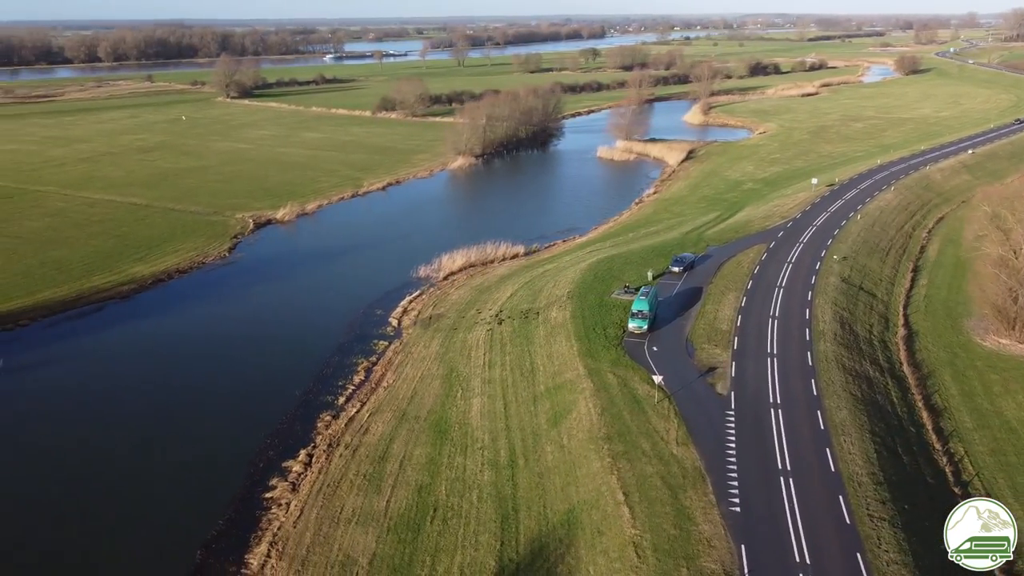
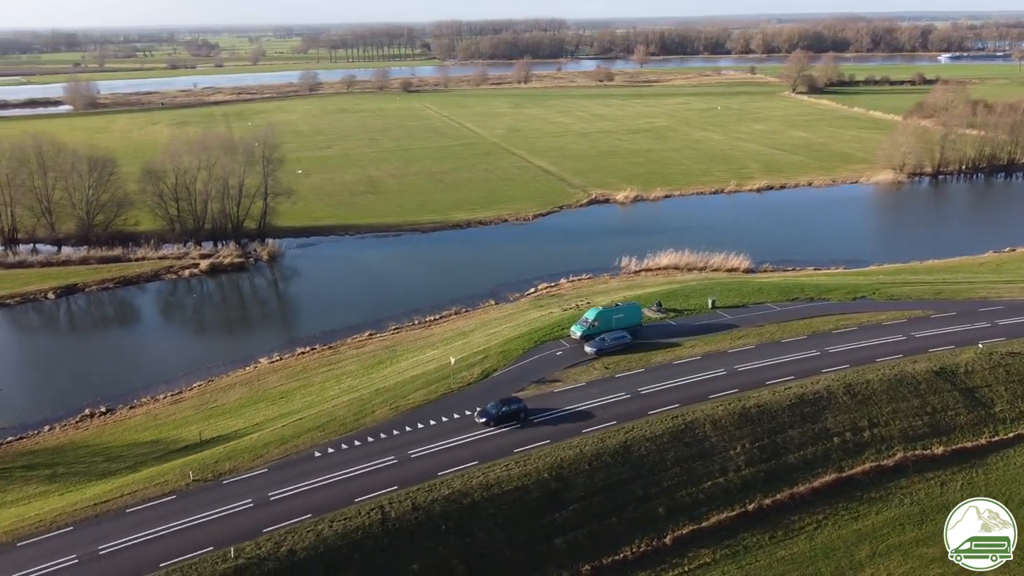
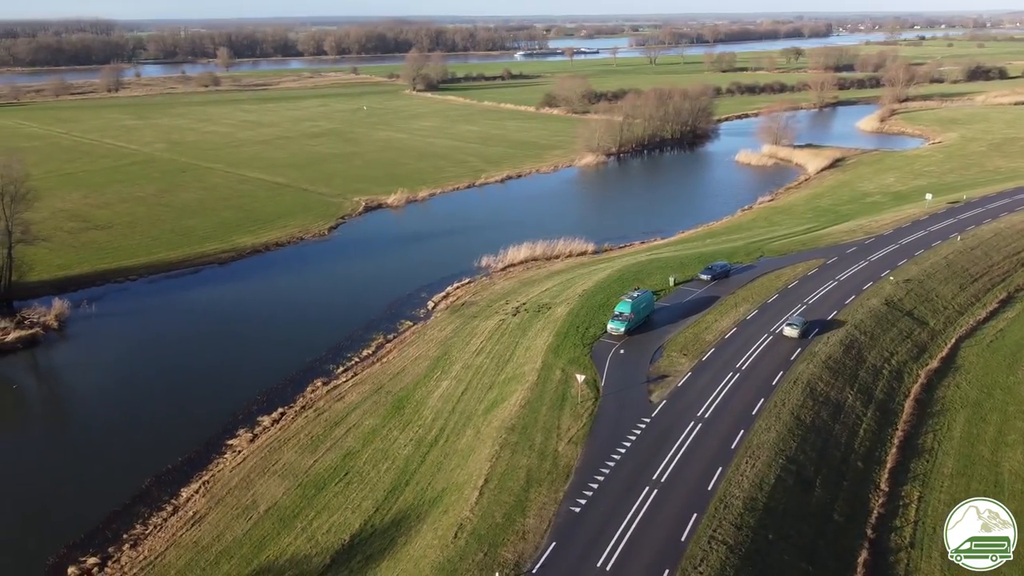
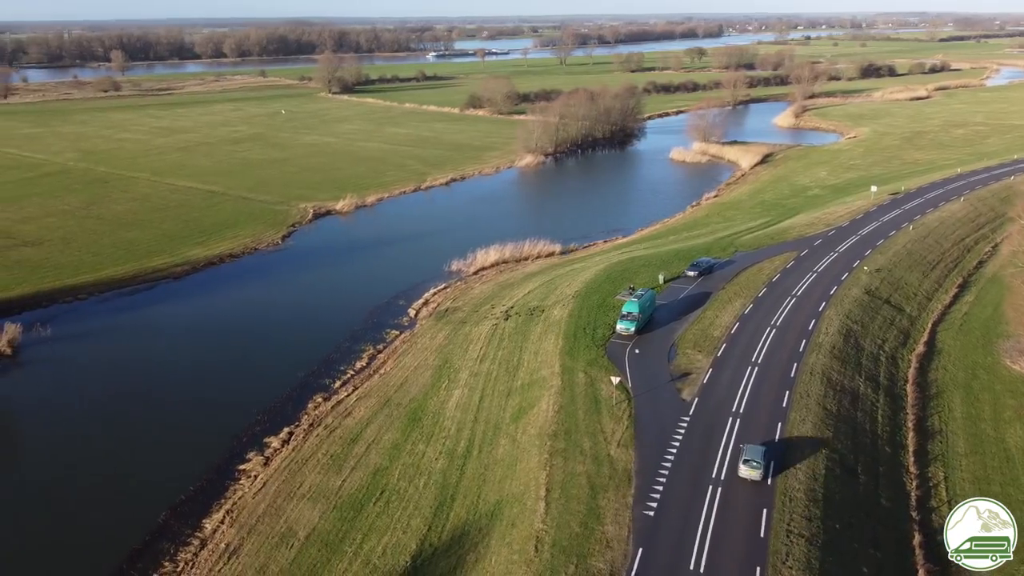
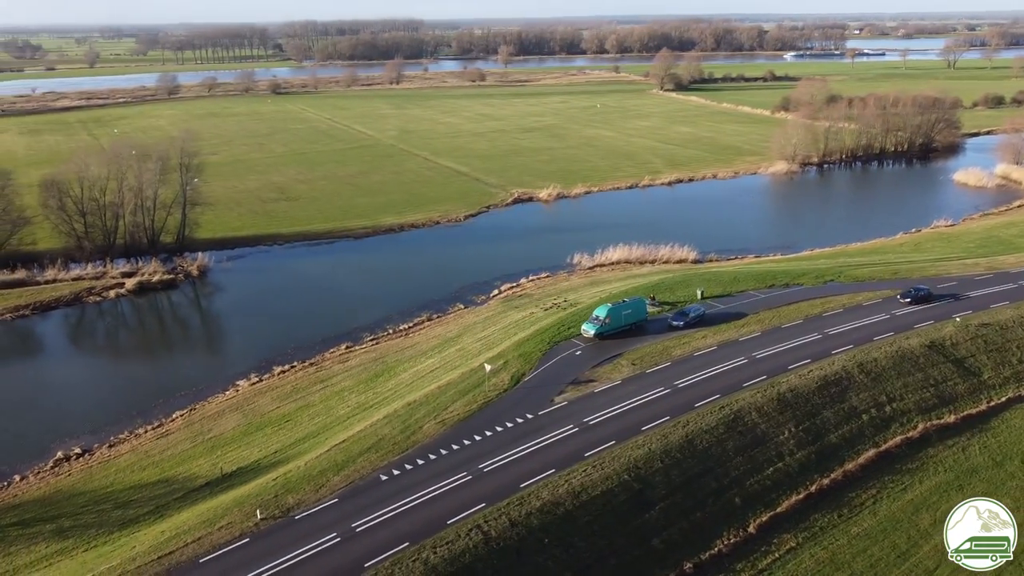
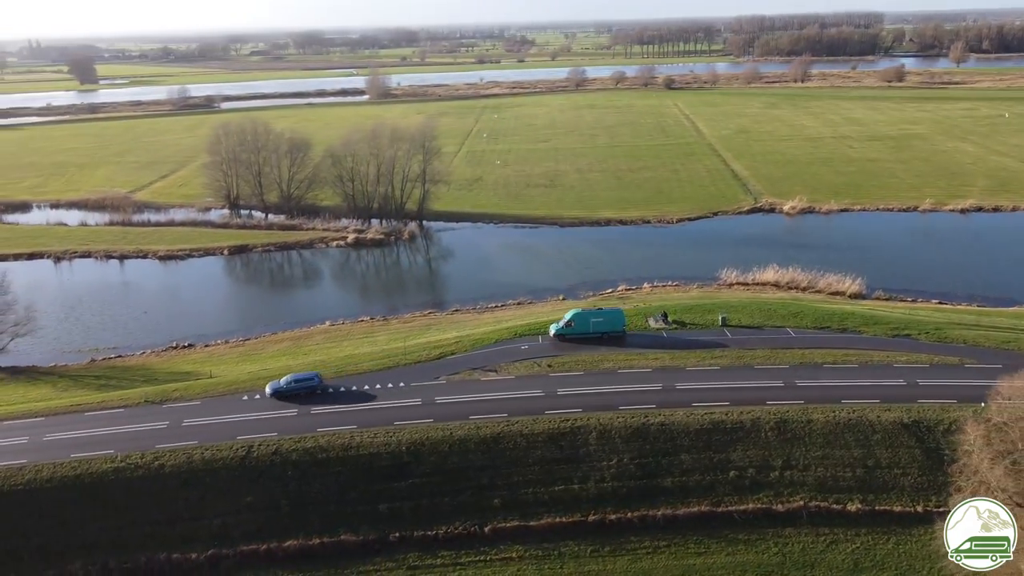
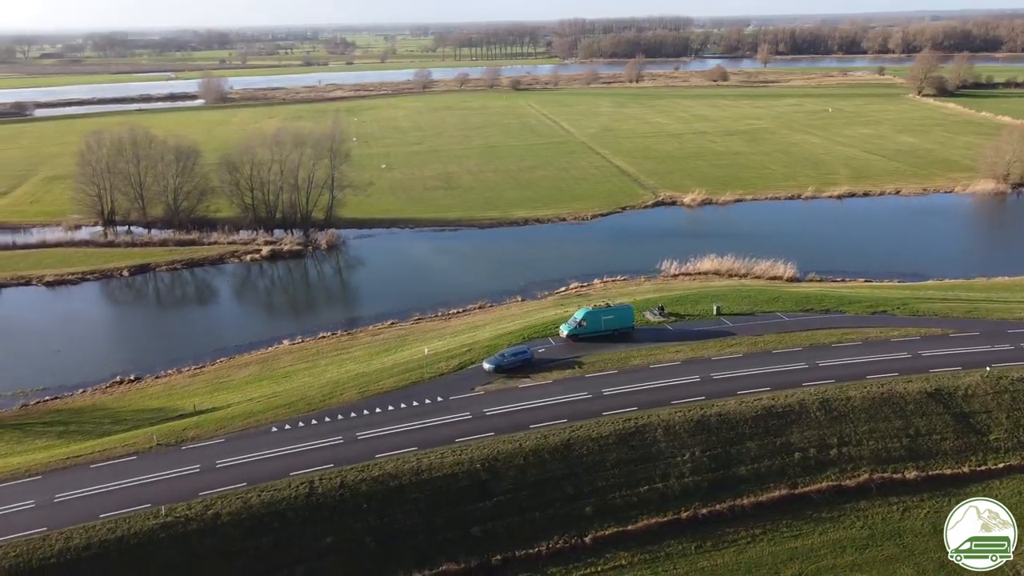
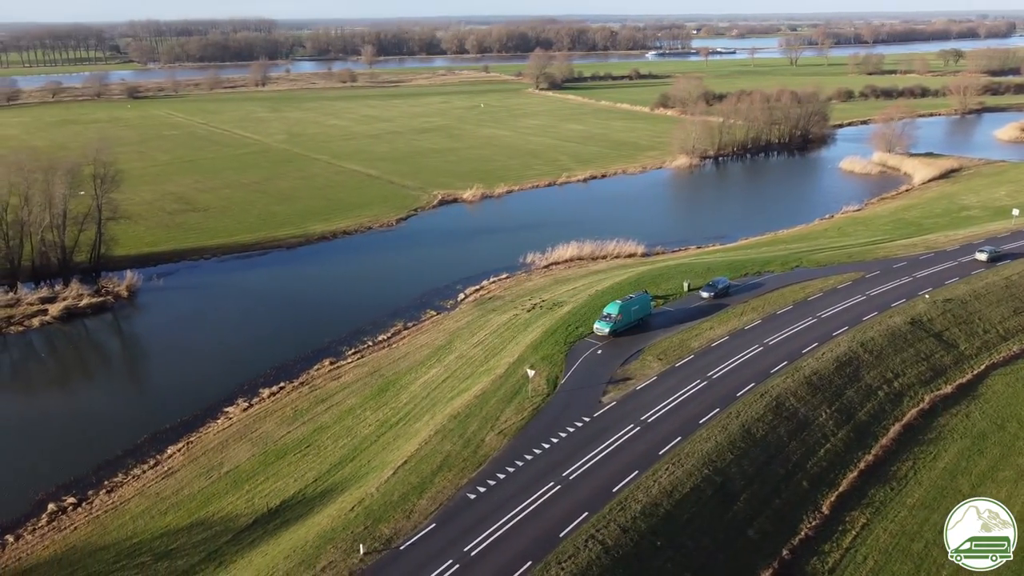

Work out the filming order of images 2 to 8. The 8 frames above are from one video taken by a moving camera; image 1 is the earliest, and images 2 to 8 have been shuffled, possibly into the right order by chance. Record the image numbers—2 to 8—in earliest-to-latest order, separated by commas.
4, 3, 8, 5, 2, 7, 6
